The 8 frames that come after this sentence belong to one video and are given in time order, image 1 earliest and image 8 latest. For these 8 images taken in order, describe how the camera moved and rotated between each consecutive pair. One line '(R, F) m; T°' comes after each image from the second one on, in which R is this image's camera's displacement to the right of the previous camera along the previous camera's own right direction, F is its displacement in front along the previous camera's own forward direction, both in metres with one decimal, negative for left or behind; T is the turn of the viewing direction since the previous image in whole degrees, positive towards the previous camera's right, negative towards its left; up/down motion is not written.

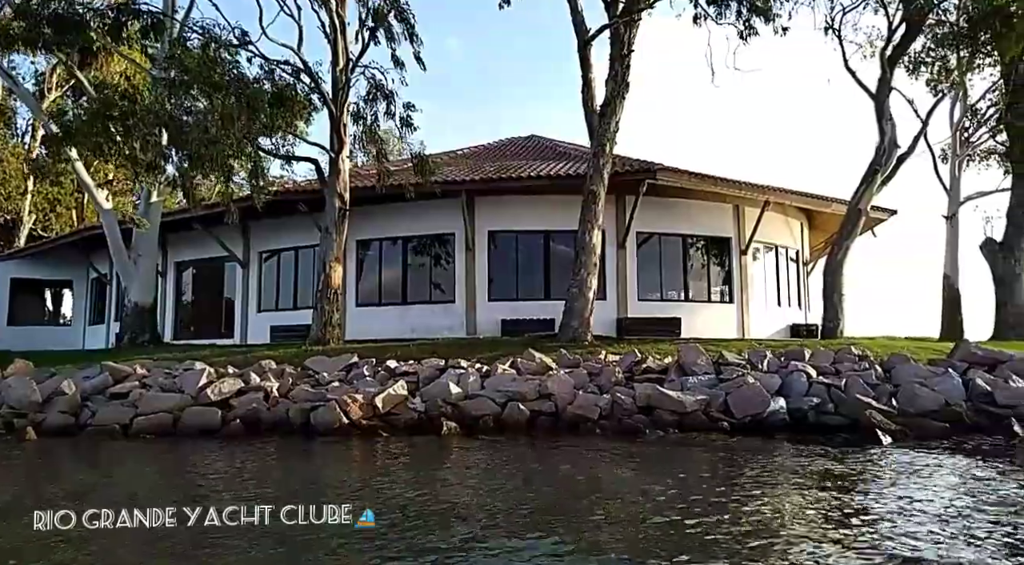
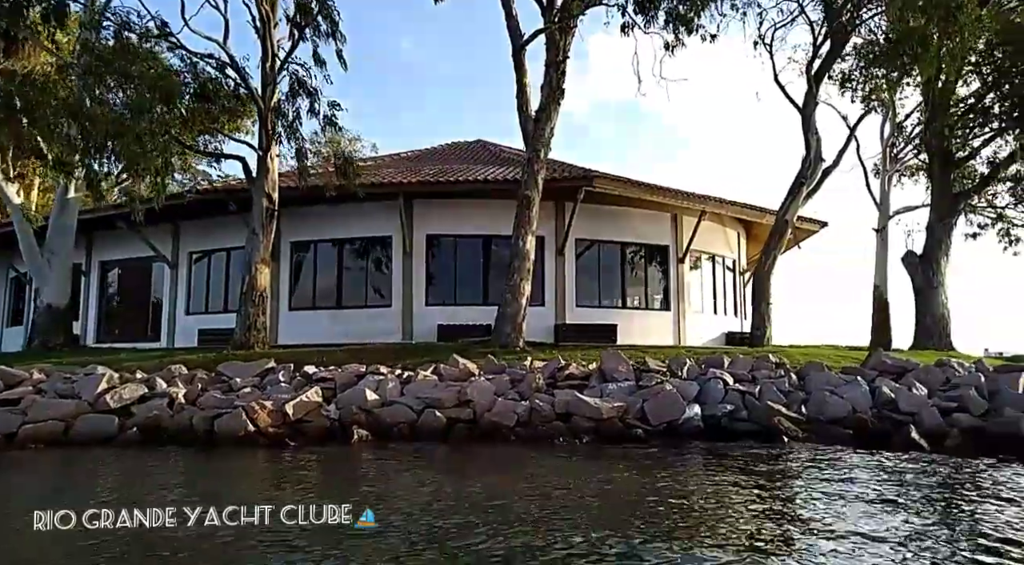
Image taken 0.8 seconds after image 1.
(+0.3, 0.0) m; +4°
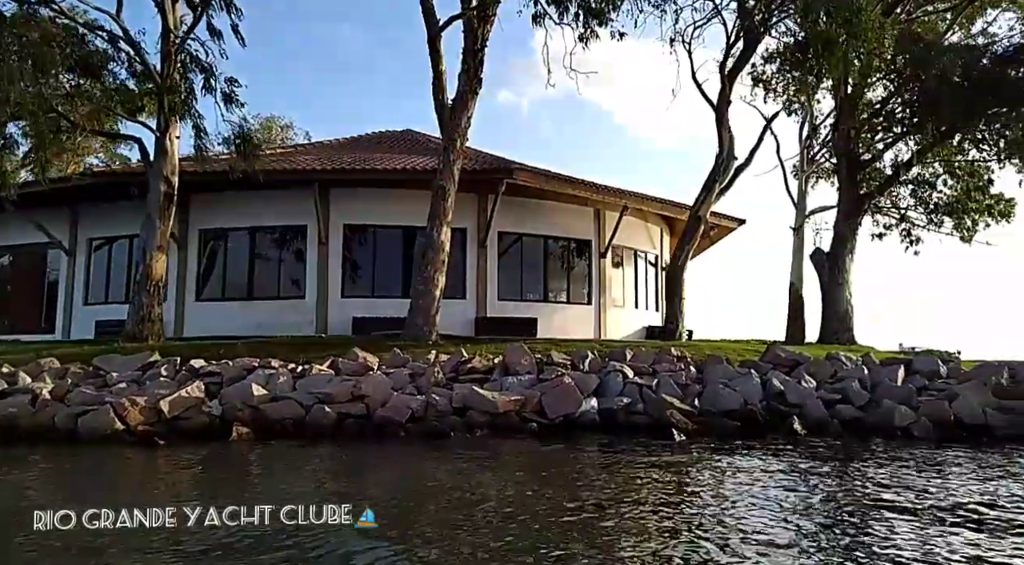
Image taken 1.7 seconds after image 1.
(+0.4, +0.1) m; +5°
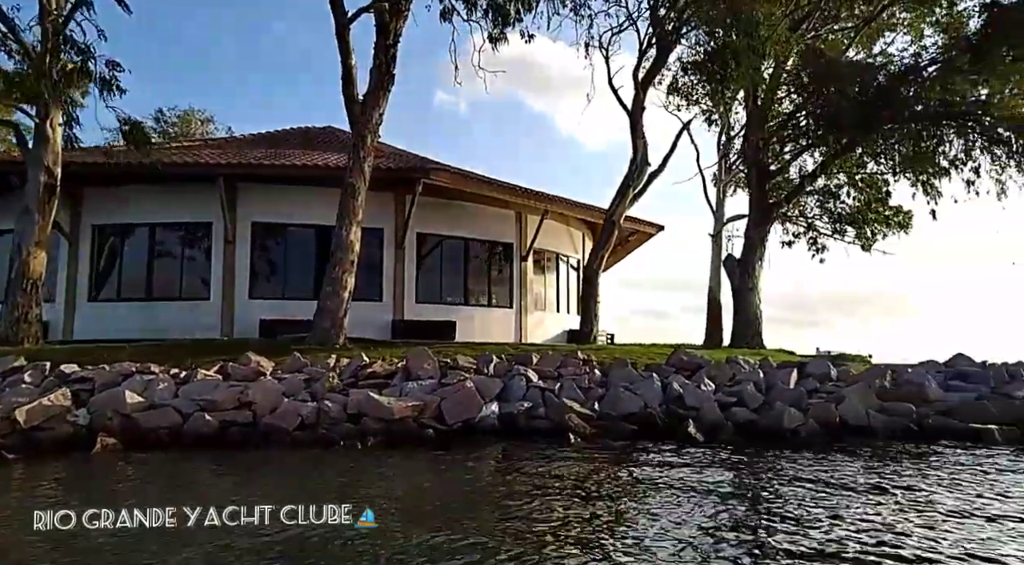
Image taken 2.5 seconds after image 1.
(+0.3, +0.1) m; +6°
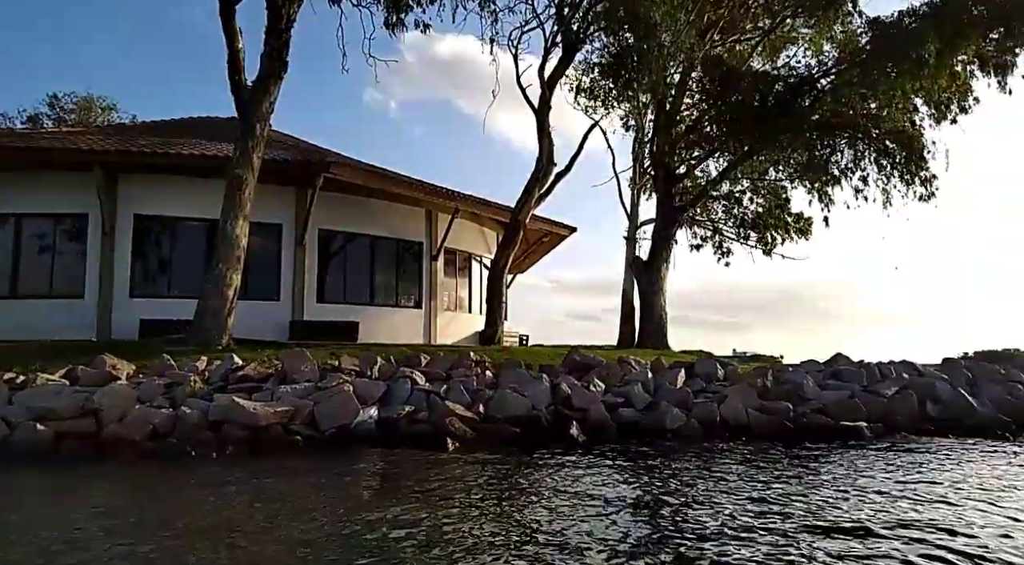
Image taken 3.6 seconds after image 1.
(+0.4, +0.3) m; +6°
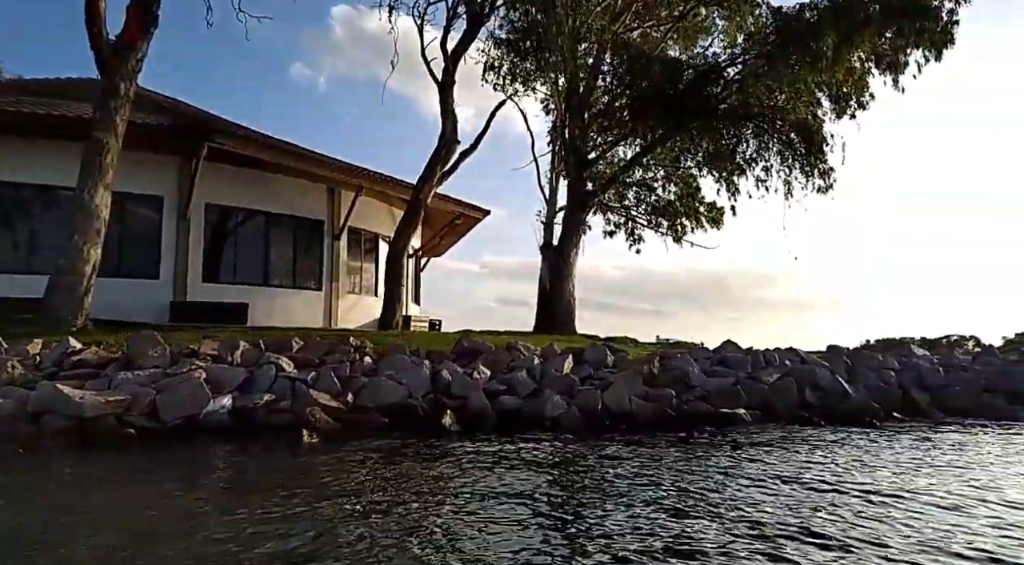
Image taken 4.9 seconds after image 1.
(+0.4, +0.5) m; +6°
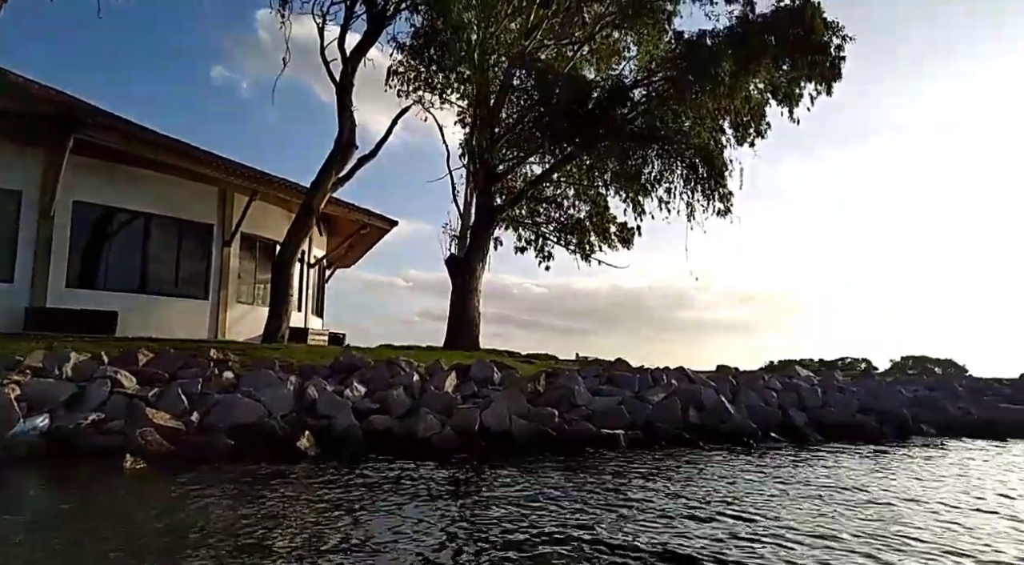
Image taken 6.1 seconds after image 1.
(+0.4, +0.5) m; +7°
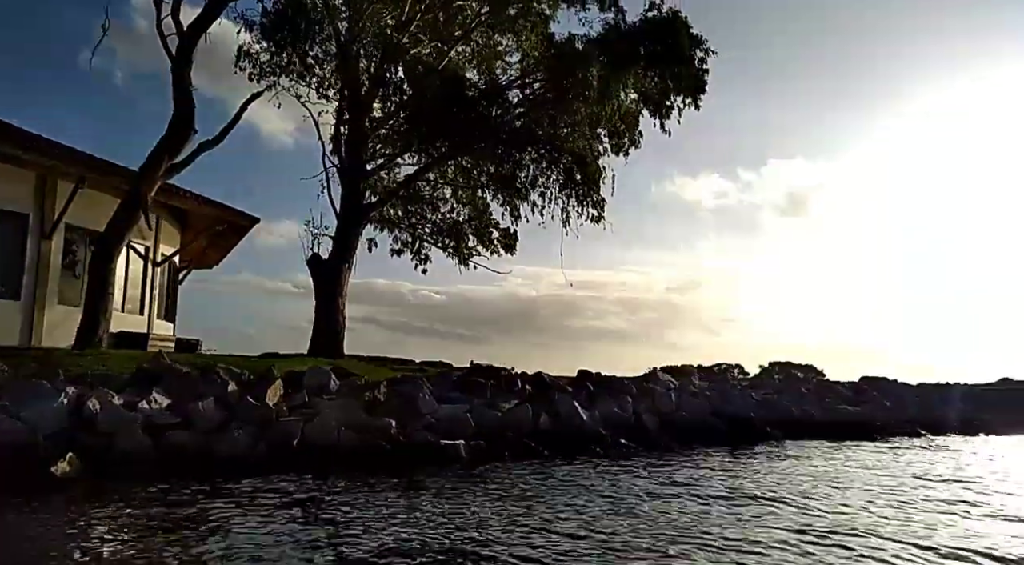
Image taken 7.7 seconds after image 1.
(+0.4, +0.8) m; +9°
